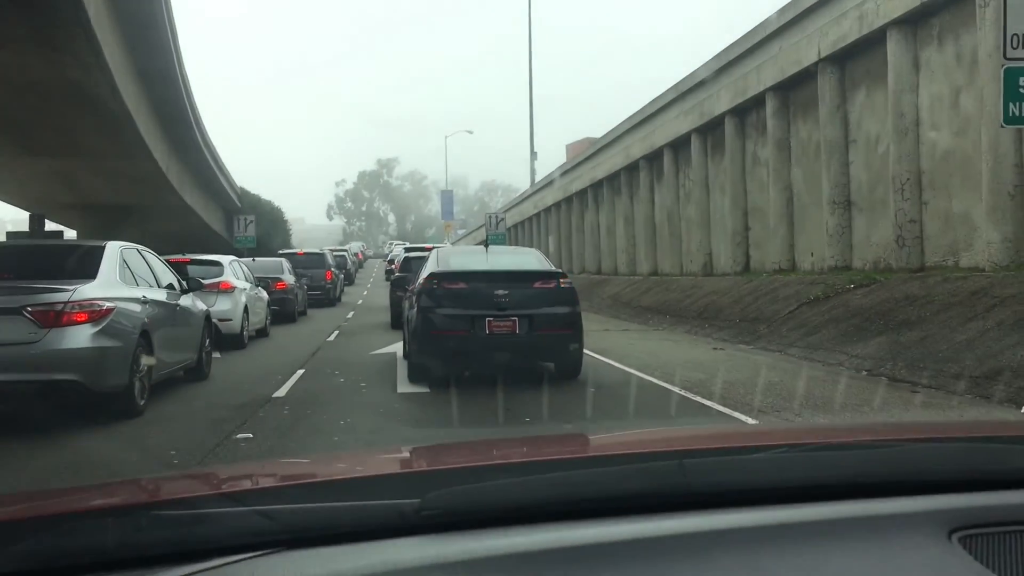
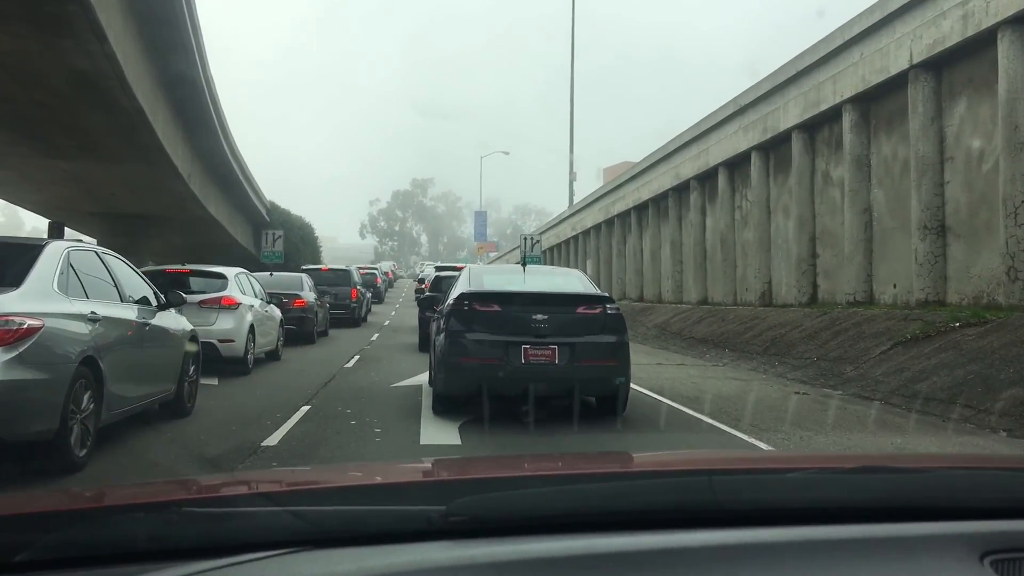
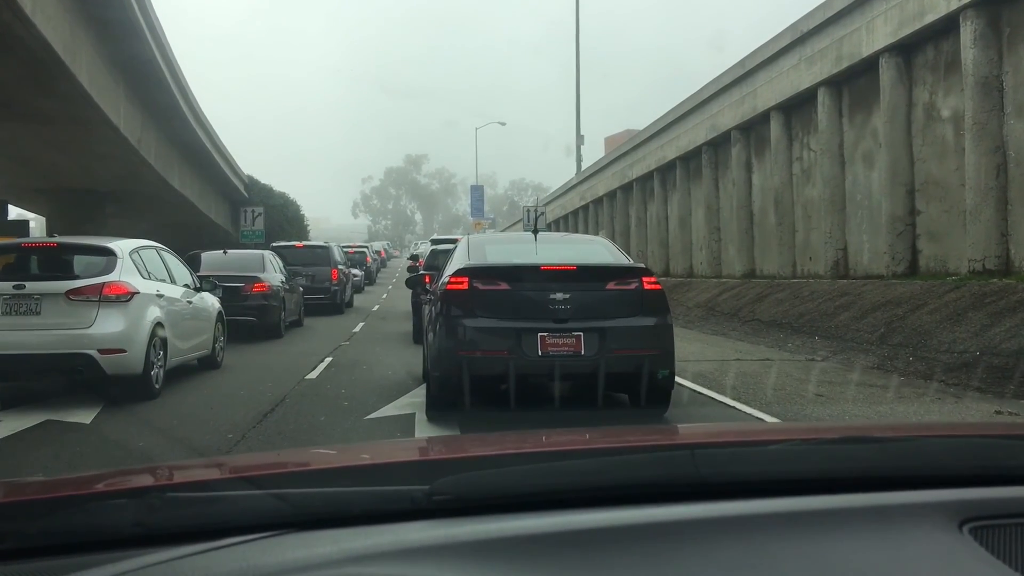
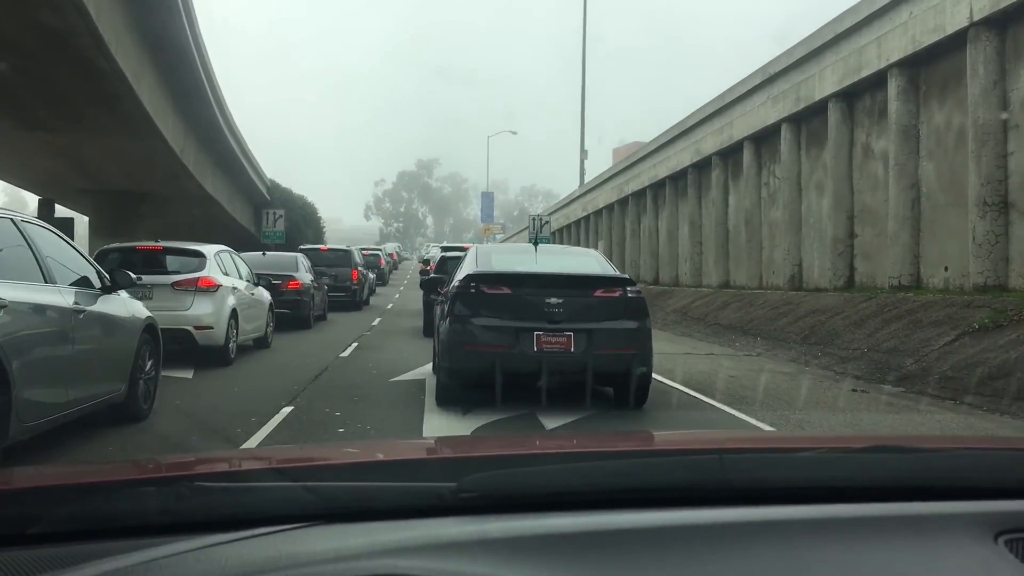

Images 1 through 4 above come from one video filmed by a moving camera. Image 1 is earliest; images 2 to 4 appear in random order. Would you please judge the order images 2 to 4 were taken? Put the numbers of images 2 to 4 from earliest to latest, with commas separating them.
2, 4, 3
